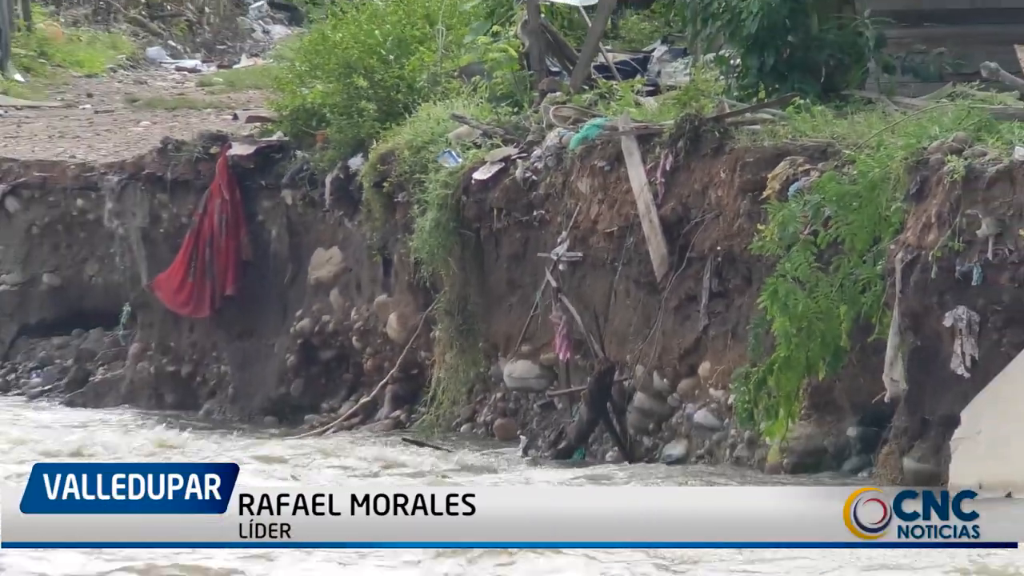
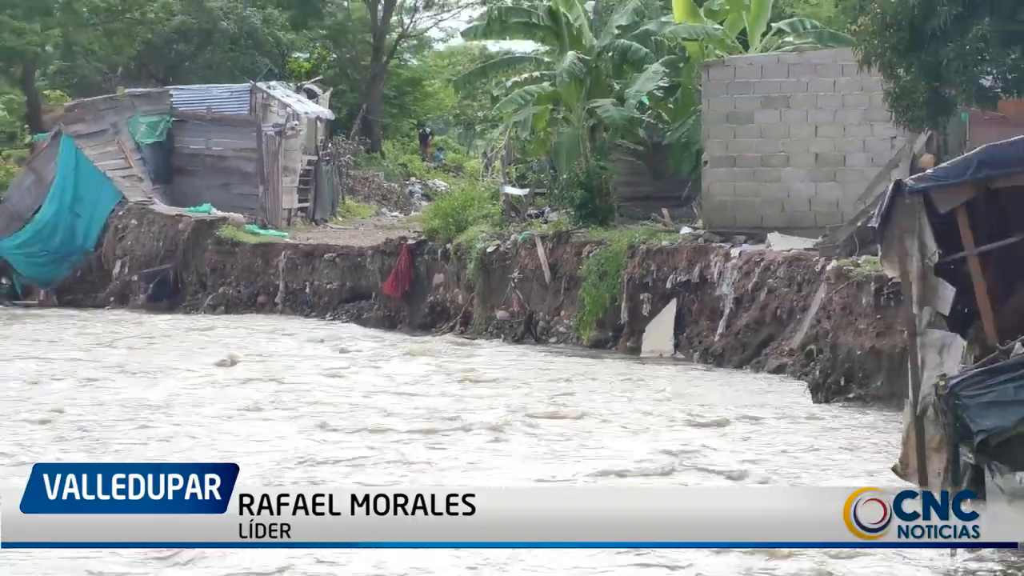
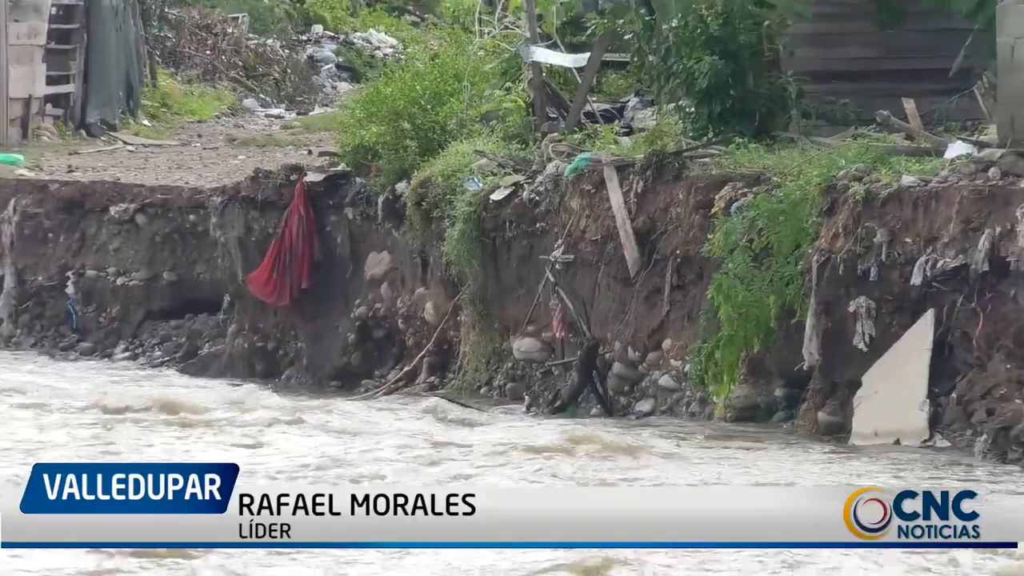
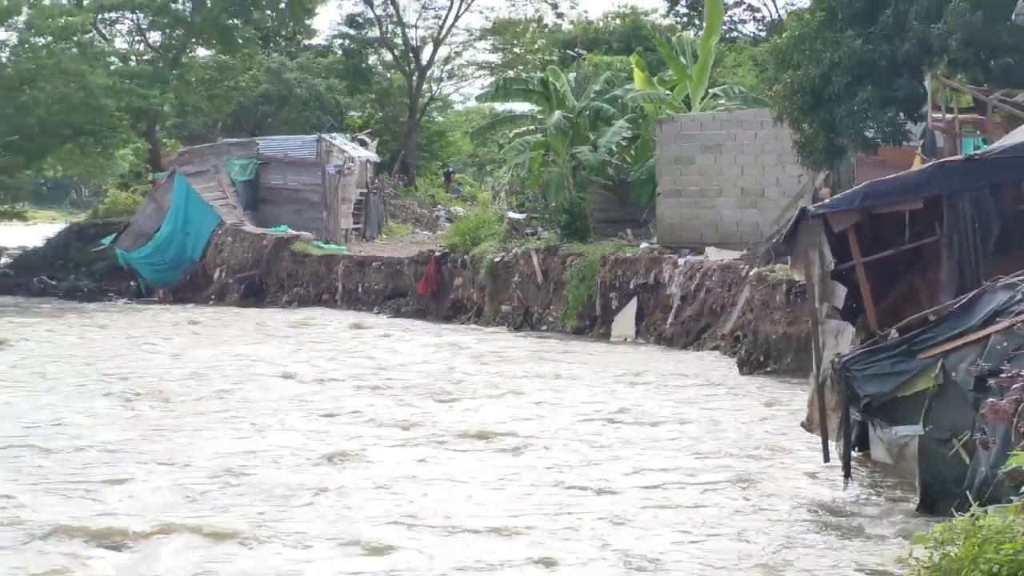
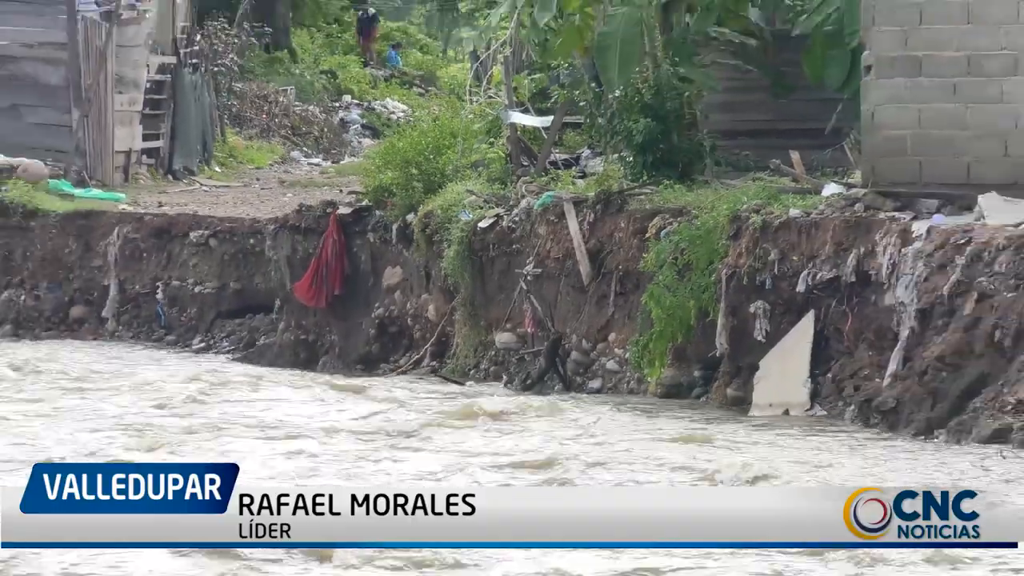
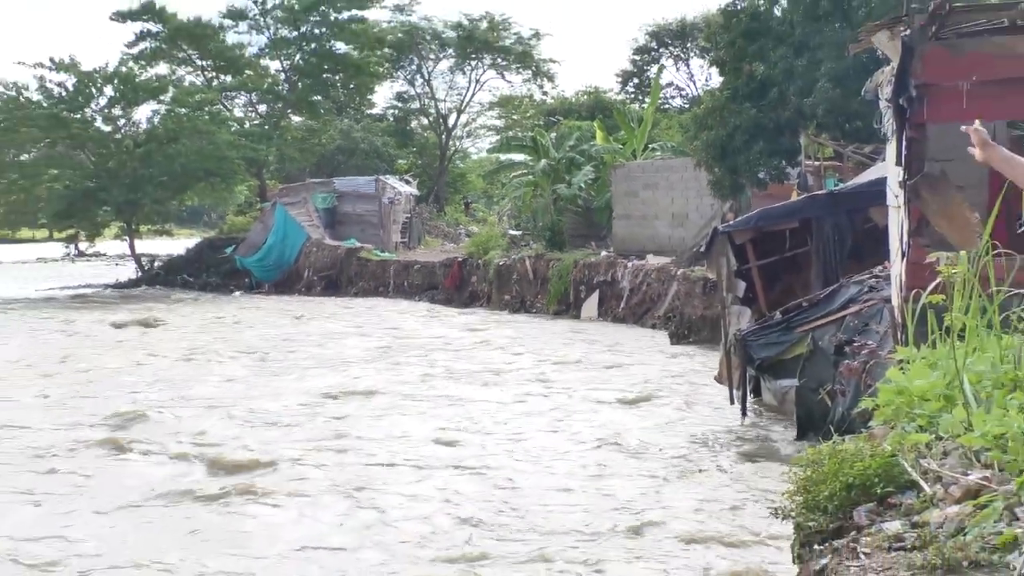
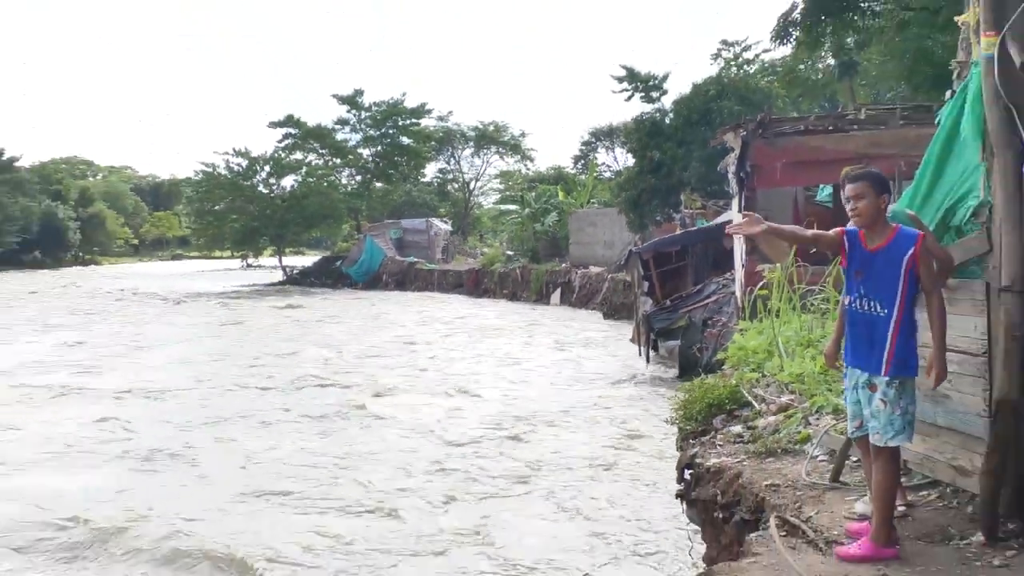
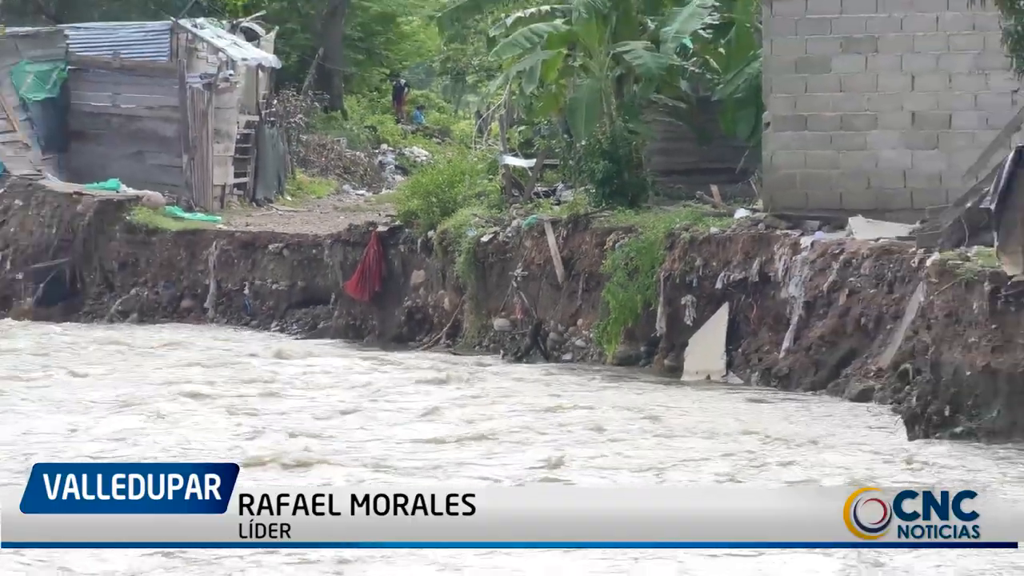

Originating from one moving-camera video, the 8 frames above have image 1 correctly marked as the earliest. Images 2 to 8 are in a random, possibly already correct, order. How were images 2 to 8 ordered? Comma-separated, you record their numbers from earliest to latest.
3, 5, 8, 2, 4, 6, 7
